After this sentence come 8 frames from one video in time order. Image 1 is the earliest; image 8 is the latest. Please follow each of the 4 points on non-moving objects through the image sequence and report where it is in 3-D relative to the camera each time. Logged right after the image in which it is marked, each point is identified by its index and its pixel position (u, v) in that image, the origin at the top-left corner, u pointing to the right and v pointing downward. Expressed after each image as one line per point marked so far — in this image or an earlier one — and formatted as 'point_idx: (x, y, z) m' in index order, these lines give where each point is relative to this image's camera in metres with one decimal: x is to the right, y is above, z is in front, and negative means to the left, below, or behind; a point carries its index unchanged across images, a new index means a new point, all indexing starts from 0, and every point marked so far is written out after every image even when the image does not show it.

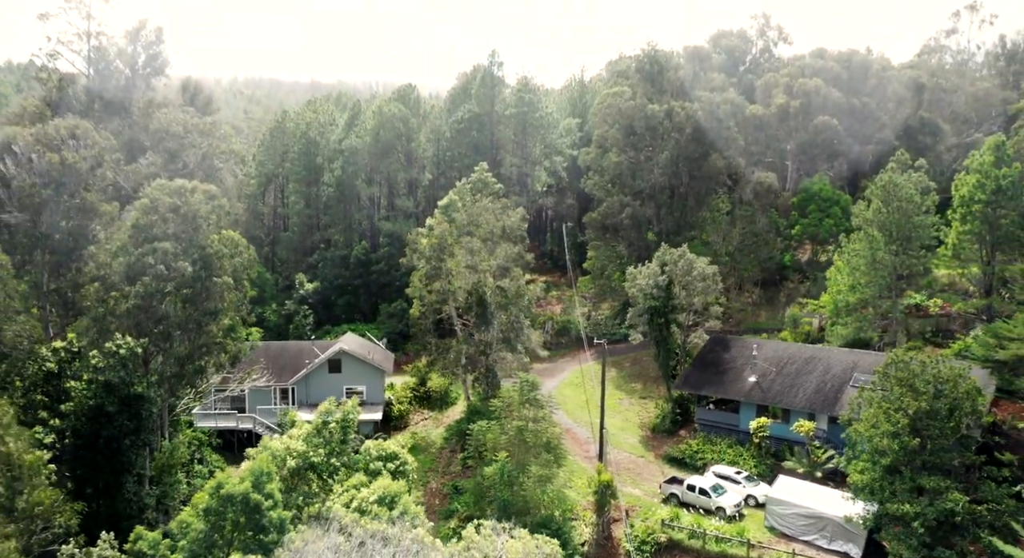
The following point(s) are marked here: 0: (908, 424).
0: (+8.6, -3.1, +16.7) m
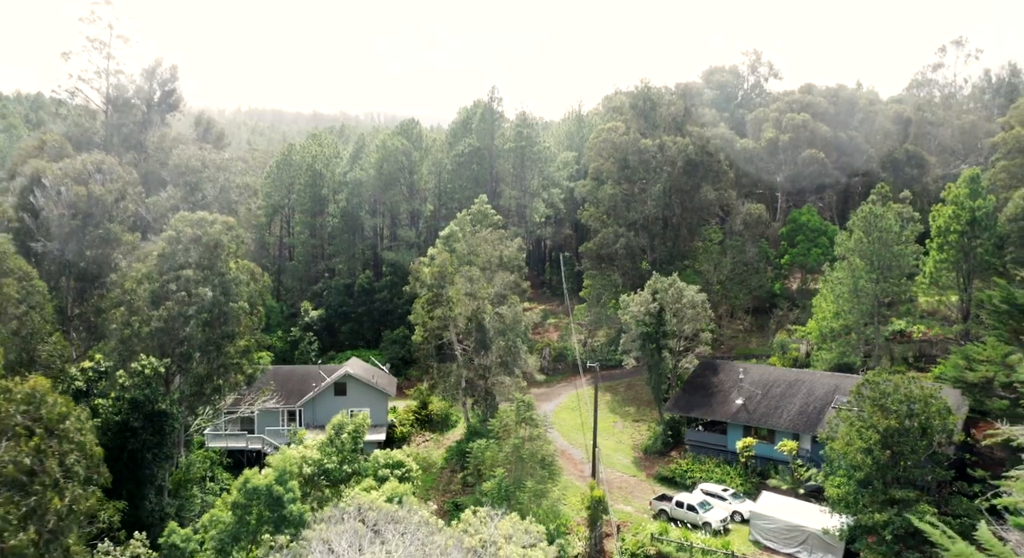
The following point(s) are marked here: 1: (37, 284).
0: (+8.5, -3.7, +17.8) m
1: (-11.0, -0.1, +17.7) m
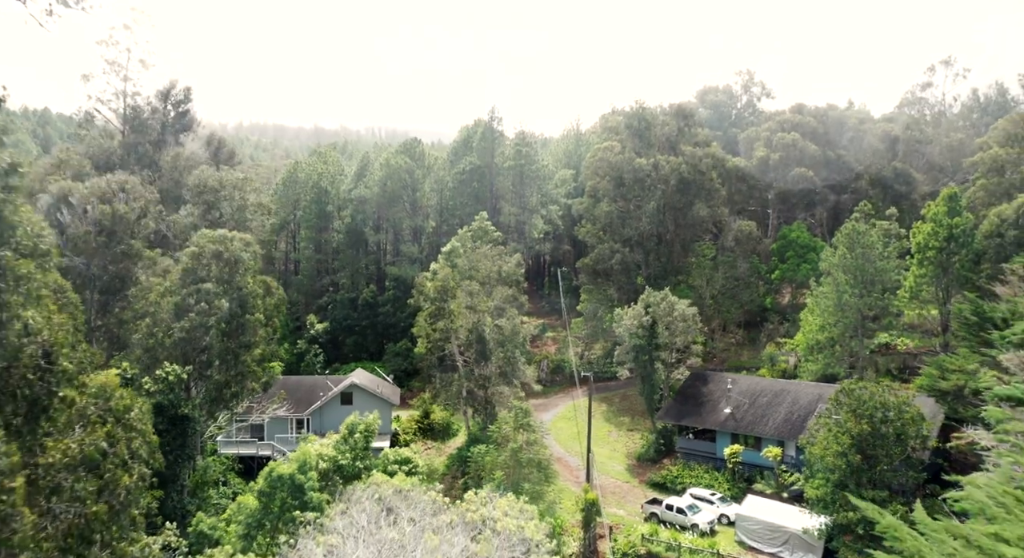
0: (+8.5, -4.1, +18.9) m
1: (-11.0, -0.4, +18.9) m
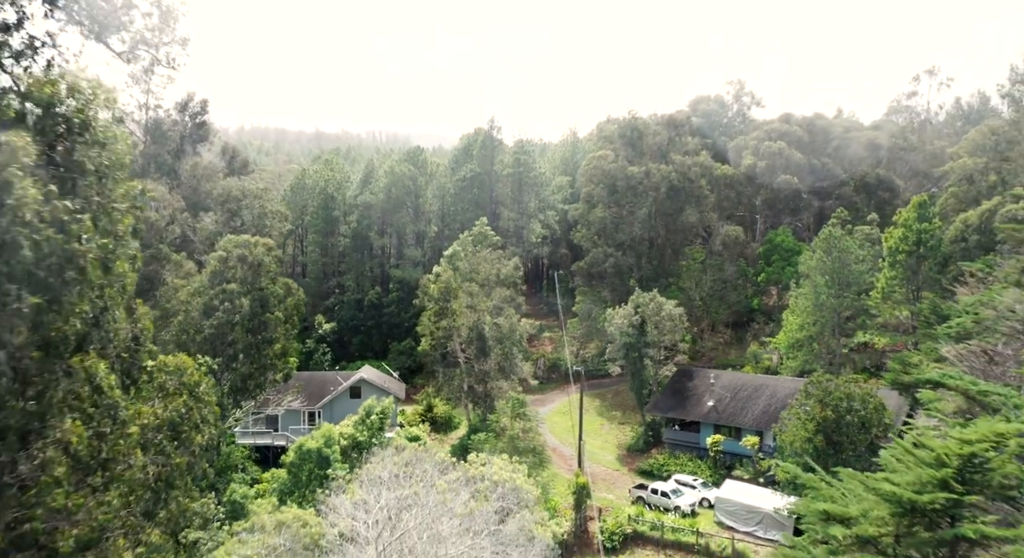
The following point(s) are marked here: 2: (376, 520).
0: (+8.4, -4.1, +20.8) m
1: (-11.1, -0.5, +20.8) m
2: (-2.1, -3.5, +11.7) m
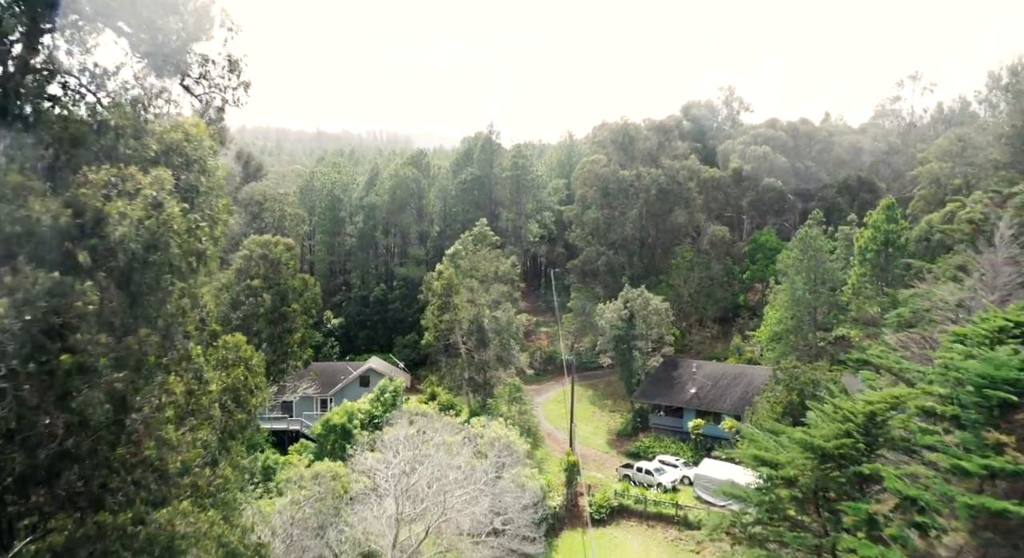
0: (+8.3, -4.0, +23.1) m
1: (-11.2, -0.4, +23.1) m
2: (-2.2, -3.4, +14.0) m
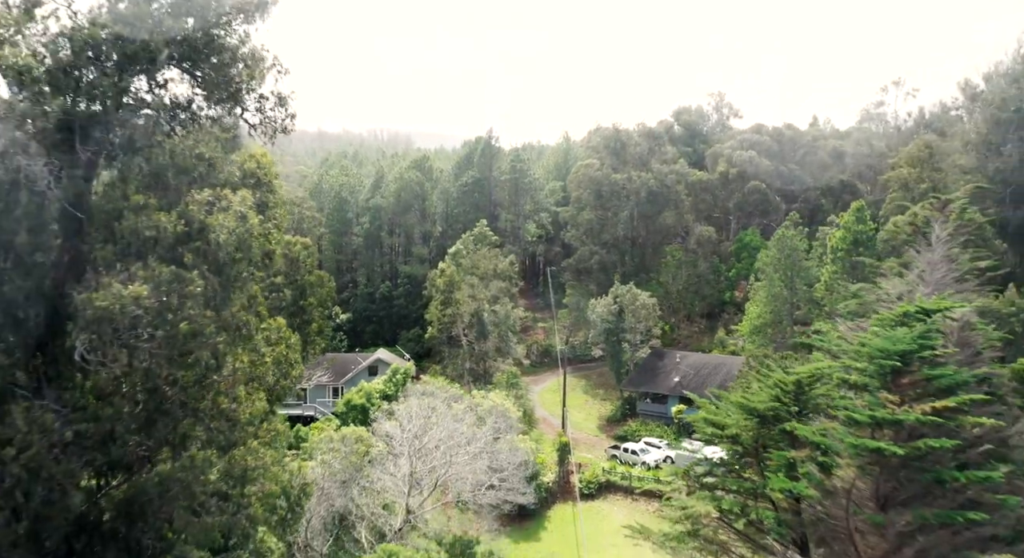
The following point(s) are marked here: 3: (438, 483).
0: (+8.2, -3.9, +25.5) m
1: (-11.3, -0.2, +25.5) m
2: (-2.3, -3.3, +16.5) m
3: (-1.5, -4.4, +16.4) m
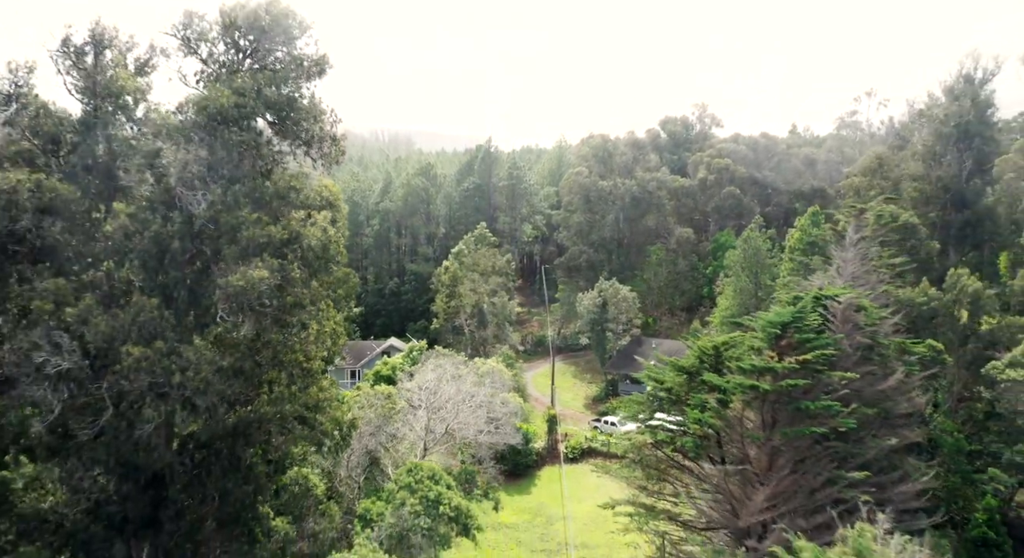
0: (+8.0, -3.7, +30.2) m
1: (-11.5, -0.1, +30.2) m
2: (-2.4, -3.1, +21.1) m
3: (-1.7, -4.2, +21.0) m
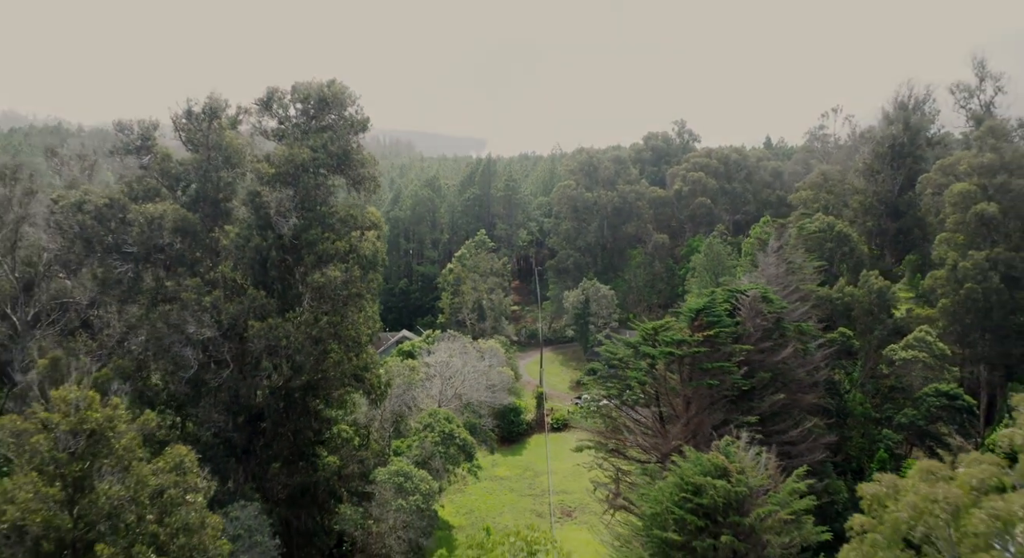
0: (+7.7, -3.7, +36.7) m
1: (-11.8, -0.1, +36.7) m
2: (-2.7, -3.1, +27.6) m
3: (-2.0, -4.2, +27.5) m
